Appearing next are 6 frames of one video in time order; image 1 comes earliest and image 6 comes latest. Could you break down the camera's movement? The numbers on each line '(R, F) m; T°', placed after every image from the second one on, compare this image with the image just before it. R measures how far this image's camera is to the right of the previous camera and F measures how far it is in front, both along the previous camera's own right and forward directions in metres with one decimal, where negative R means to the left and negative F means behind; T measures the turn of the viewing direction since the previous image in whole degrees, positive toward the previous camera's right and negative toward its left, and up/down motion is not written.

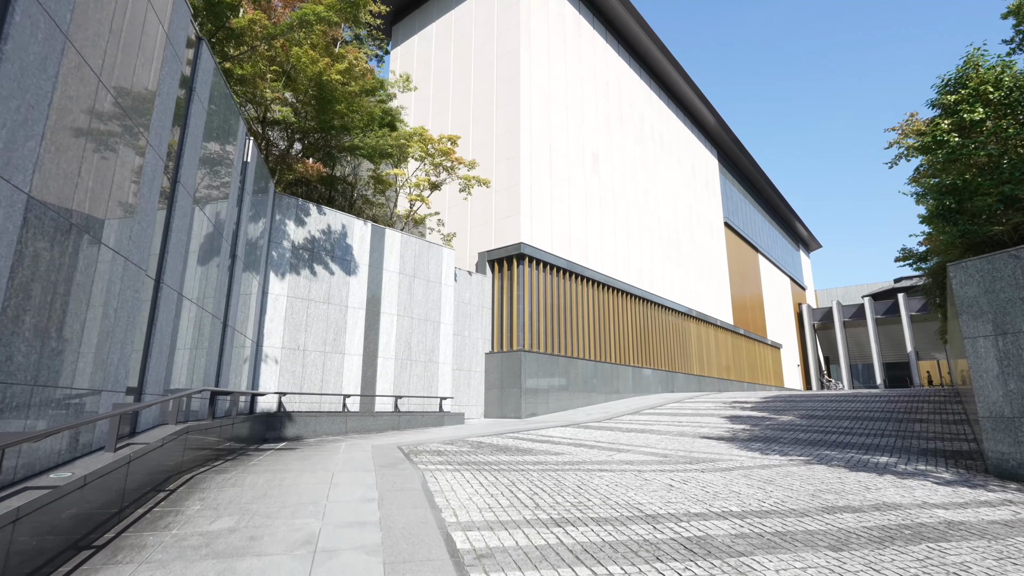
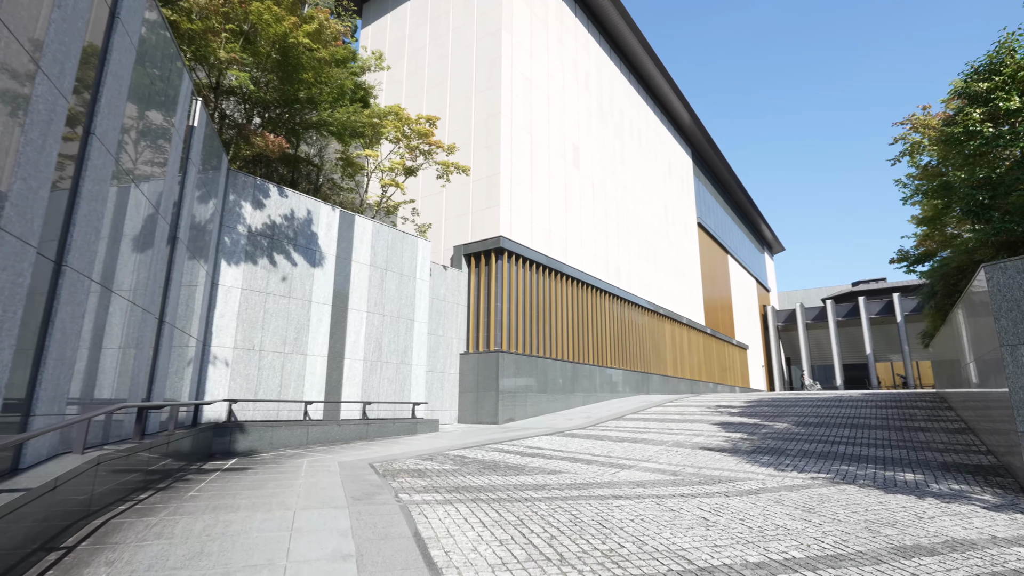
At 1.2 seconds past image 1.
(-0.5, +1.3) m; +4°
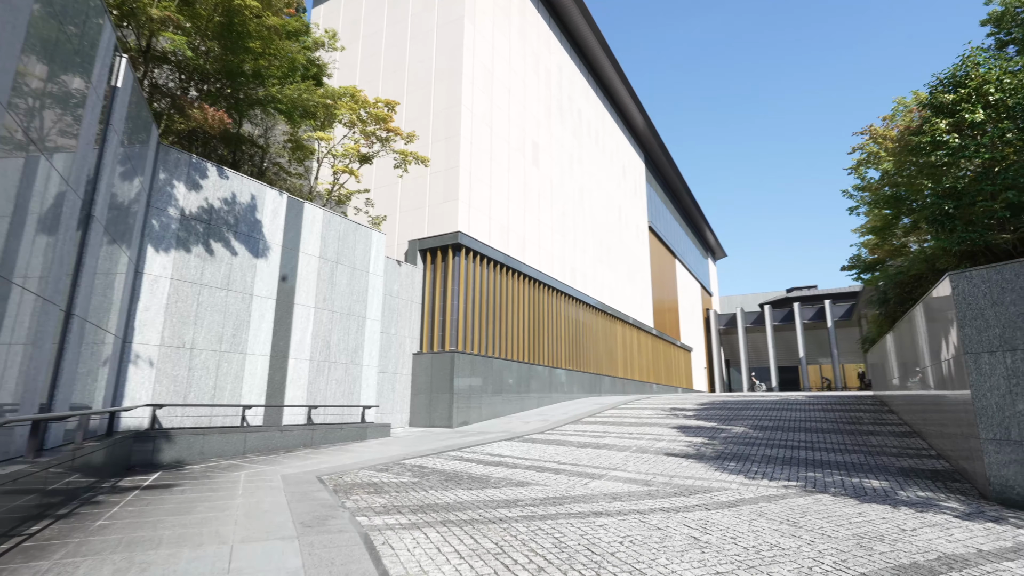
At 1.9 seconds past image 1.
(-0.3, +0.7) m; +6°
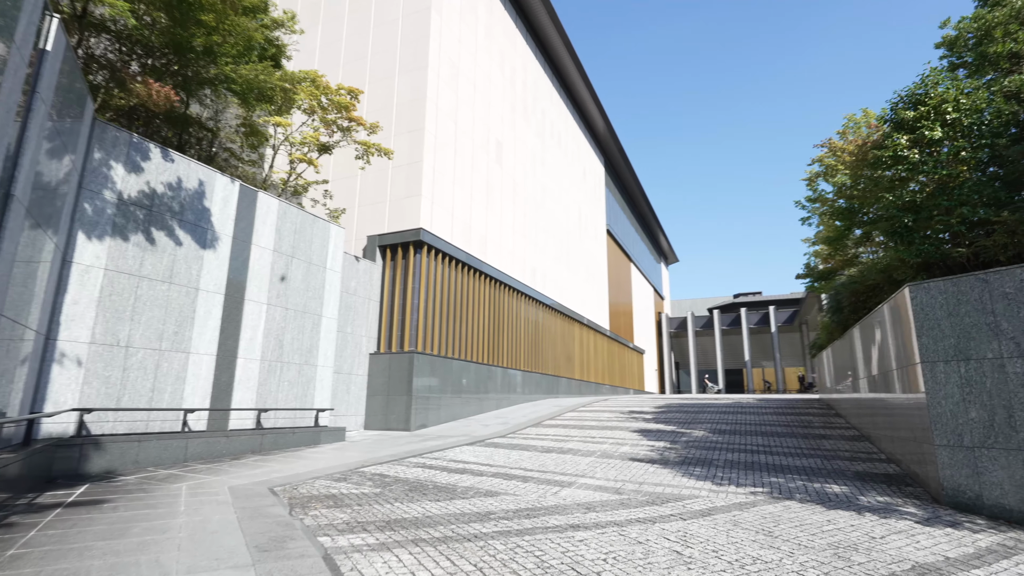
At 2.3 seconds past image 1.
(-0.3, +0.4) m; +5°
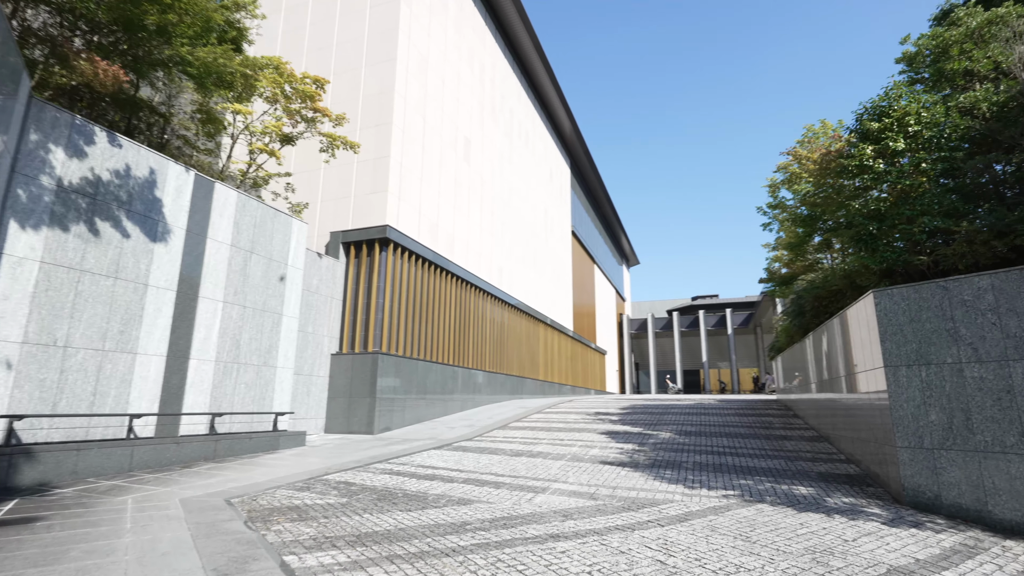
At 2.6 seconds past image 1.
(-0.2, +0.2) m; +4°
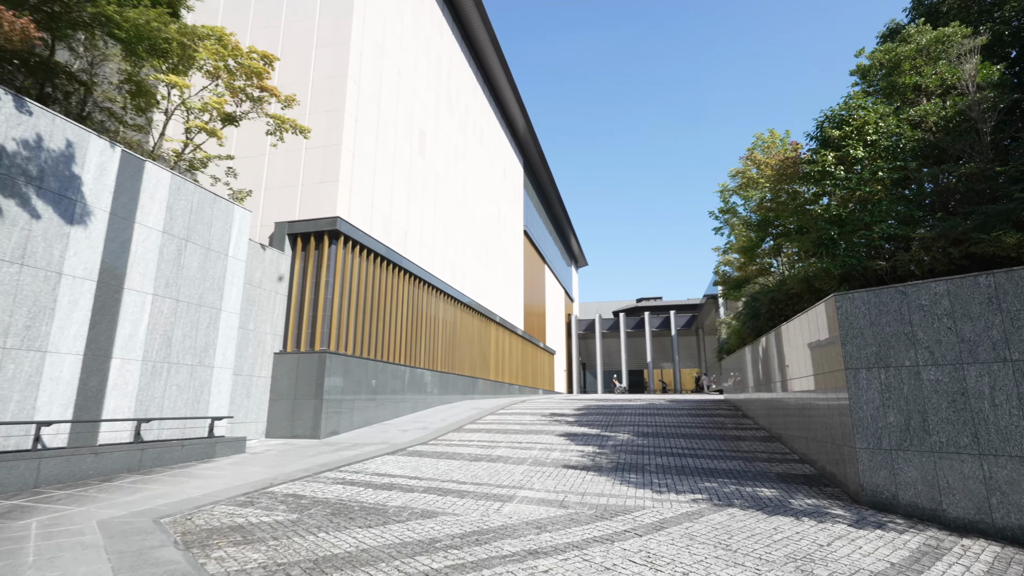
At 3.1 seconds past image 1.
(-0.3, +0.5) m; +6°
